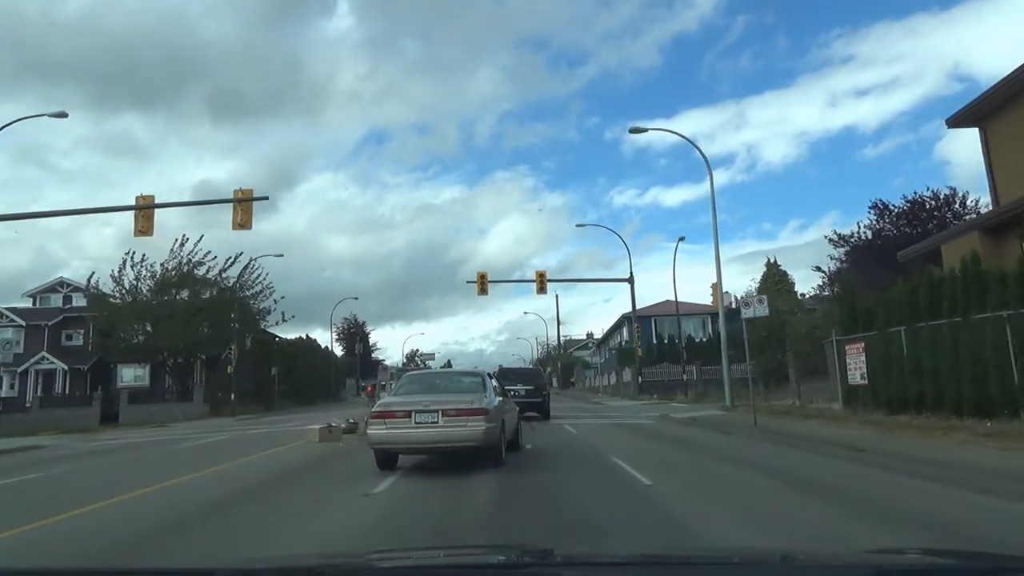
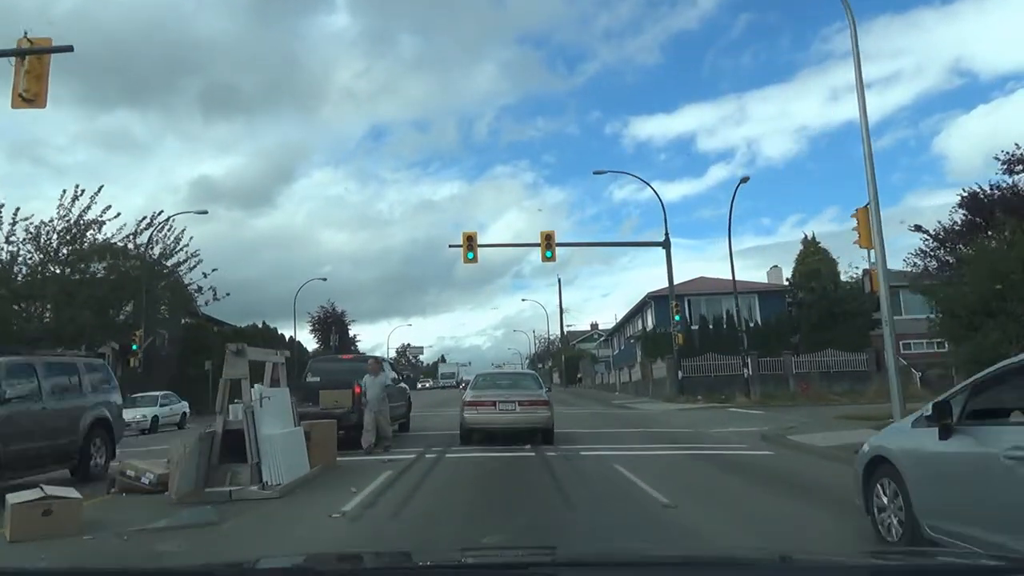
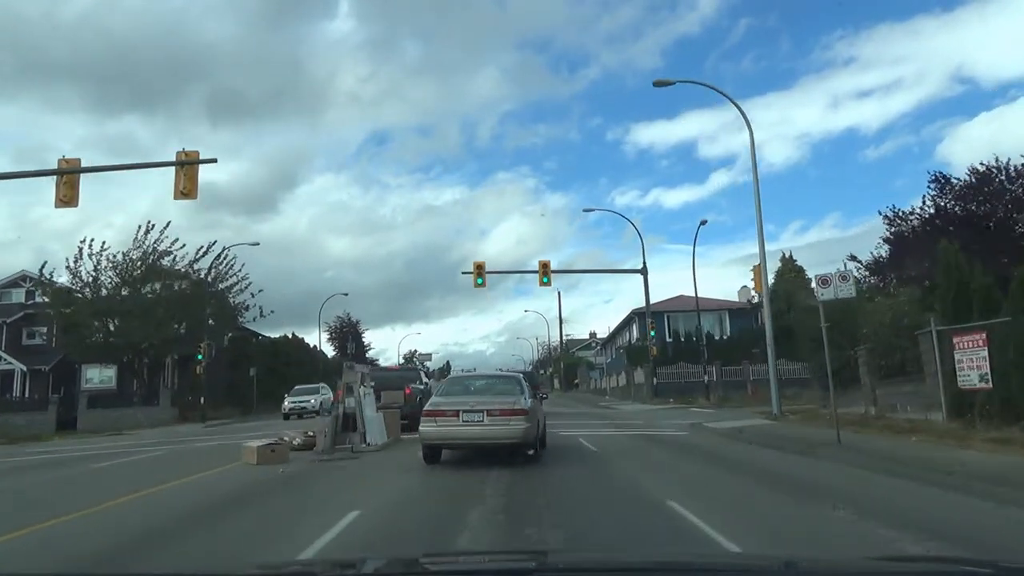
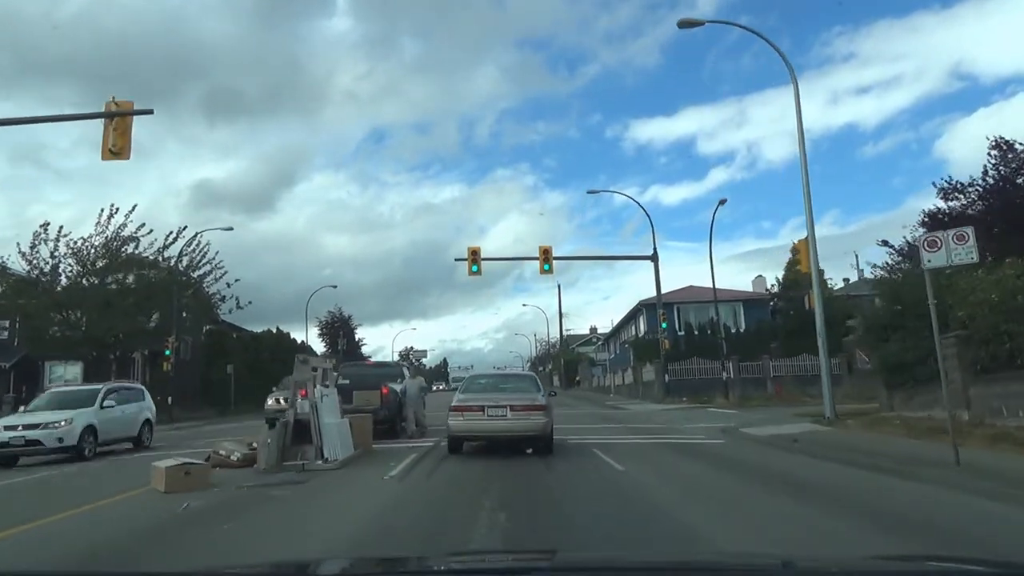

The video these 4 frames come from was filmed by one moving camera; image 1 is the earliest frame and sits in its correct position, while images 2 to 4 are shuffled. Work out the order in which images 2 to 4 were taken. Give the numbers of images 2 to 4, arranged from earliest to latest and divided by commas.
3, 4, 2
